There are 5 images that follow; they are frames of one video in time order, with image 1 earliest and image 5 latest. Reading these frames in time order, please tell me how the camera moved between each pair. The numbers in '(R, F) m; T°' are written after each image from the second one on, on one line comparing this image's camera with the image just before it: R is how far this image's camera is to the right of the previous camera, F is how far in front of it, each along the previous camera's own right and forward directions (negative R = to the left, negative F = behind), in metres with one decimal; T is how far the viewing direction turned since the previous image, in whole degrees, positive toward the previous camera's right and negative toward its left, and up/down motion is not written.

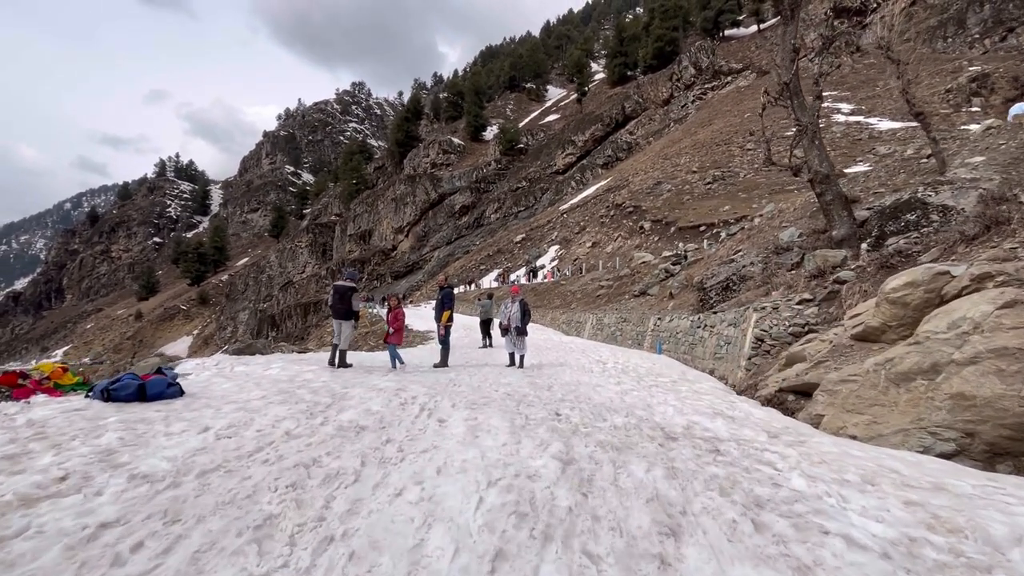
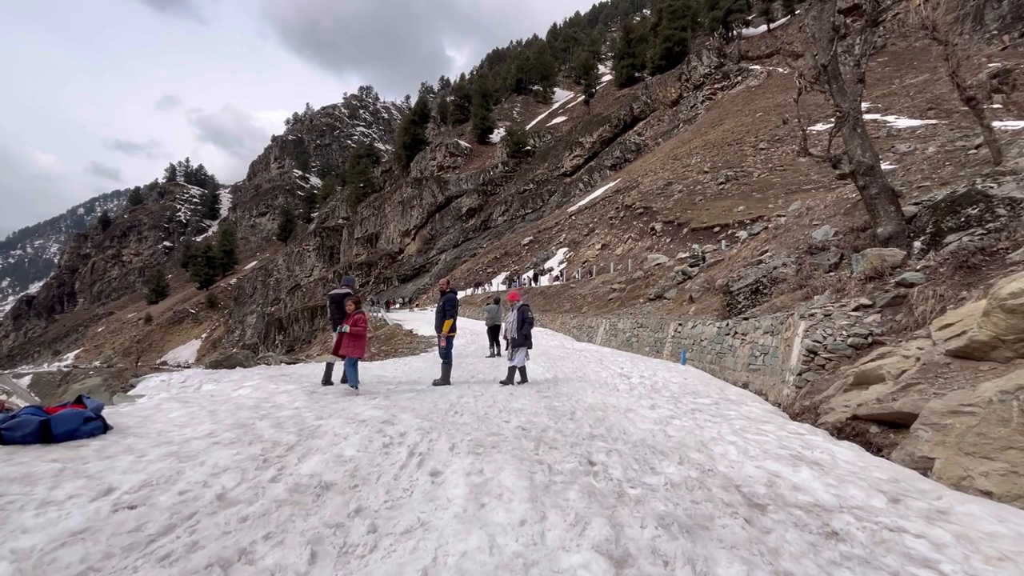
(-0.1, +1.0) m; -1°
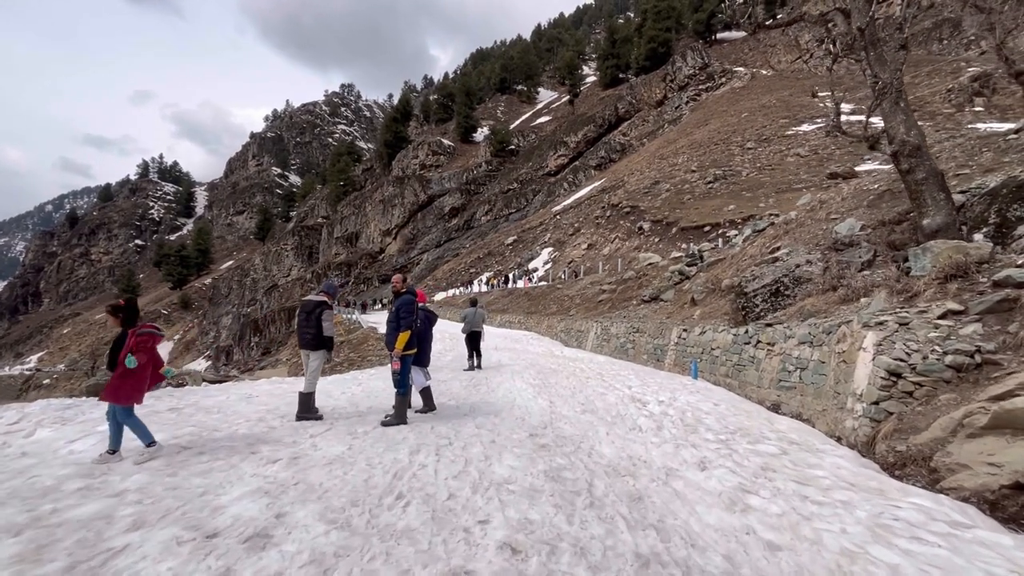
(0.0, +1.8) m; +2°
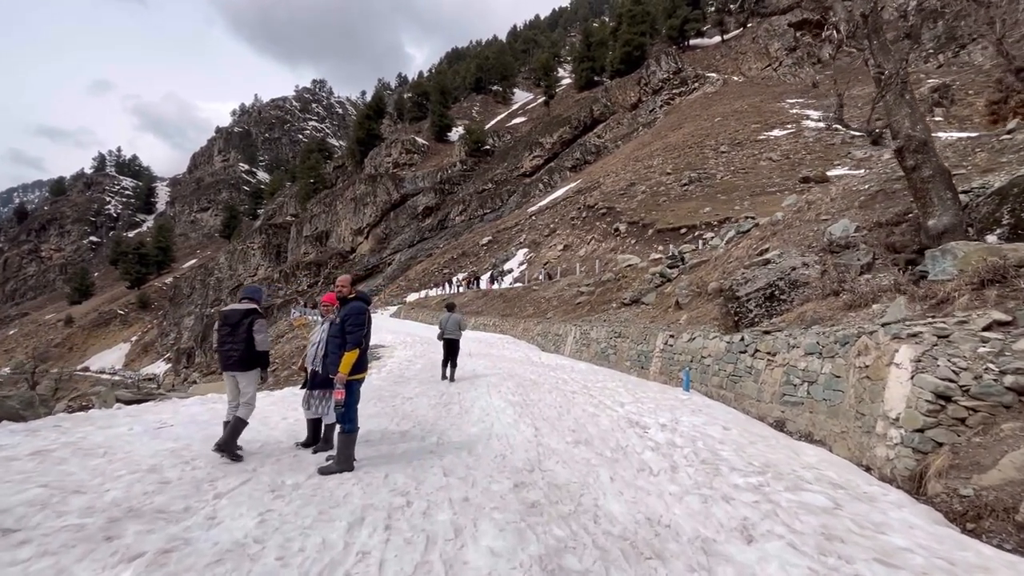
(0.0, +1.0) m; +3°
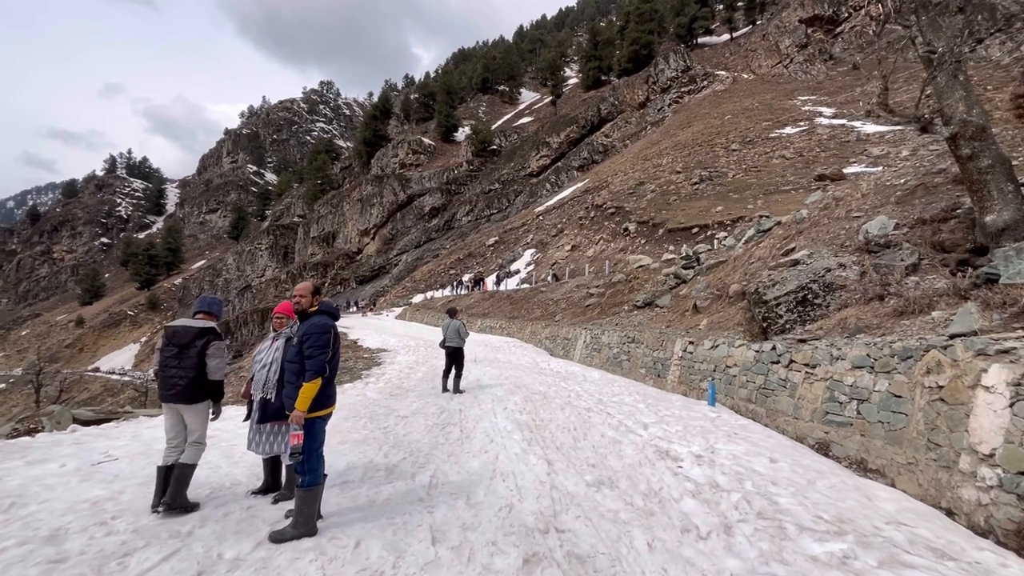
(0.0, +0.8) m; -1°
